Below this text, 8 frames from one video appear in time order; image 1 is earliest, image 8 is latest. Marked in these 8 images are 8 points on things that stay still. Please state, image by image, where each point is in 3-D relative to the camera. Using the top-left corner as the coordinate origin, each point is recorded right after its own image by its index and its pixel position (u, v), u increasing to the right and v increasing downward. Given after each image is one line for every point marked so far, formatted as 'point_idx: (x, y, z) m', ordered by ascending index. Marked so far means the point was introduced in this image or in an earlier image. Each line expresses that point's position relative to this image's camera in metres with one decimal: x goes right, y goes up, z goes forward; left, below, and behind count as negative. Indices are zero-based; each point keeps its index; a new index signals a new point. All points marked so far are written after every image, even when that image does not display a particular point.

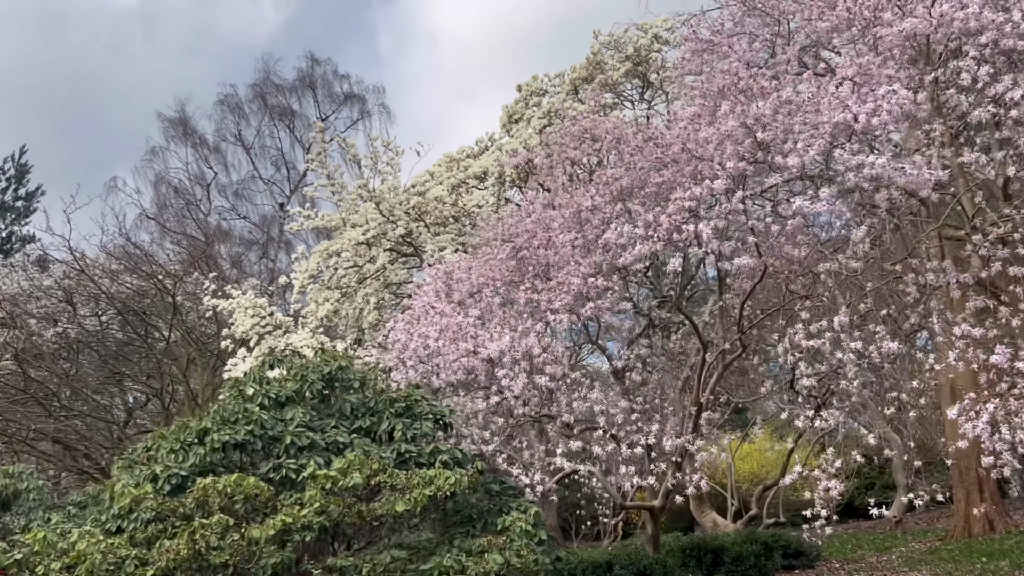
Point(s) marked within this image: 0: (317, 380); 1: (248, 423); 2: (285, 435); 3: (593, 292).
0: (-1.9, -0.9, +7.4) m
1: (-2.3, -1.2, +6.8) m
2: (-1.9, -1.3, +6.7) m
3: (+0.8, -0.1, +8.0) m
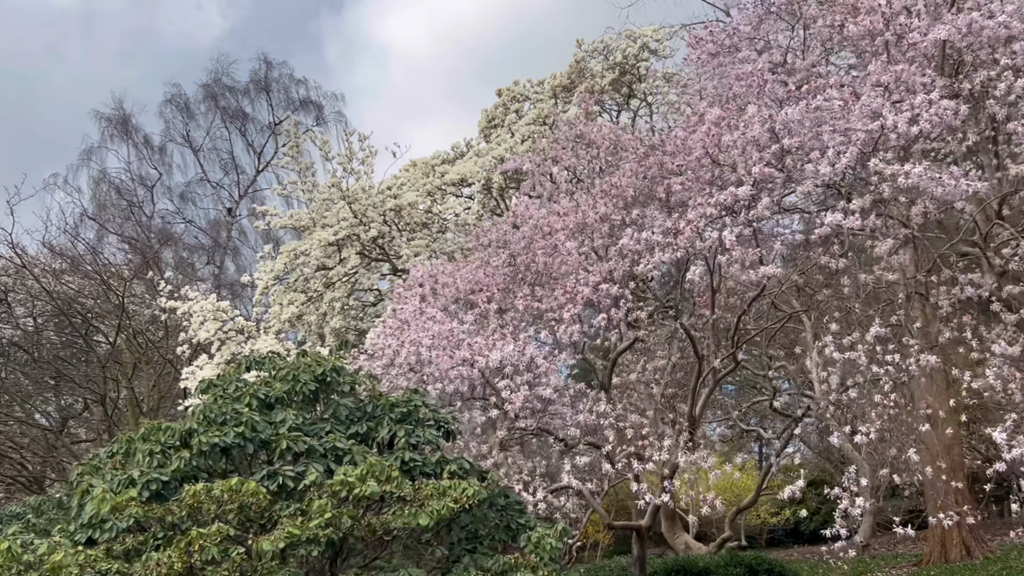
0: (-1.8, -0.8, +6.9) m
1: (-2.2, -1.1, +6.2) m
2: (-1.8, -1.2, +6.1) m
3: (+0.9, -0.1, +7.7) m
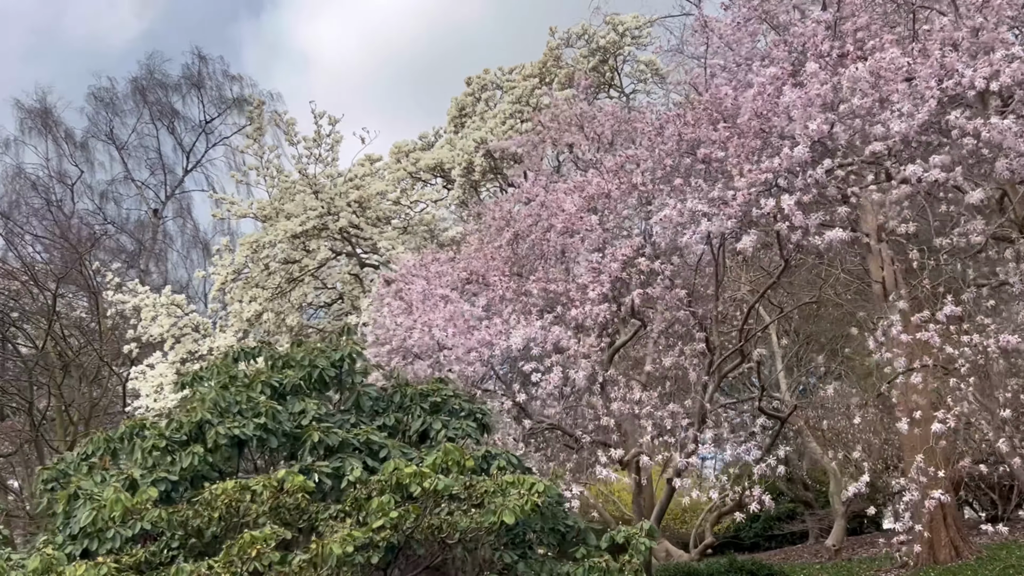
0: (-1.4, -0.6, +6.0) m
1: (-1.7, -0.9, +5.3) m
2: (-1.4, -1.0, +5.2) m
3: (+1.2, +0.1, +7.1) m
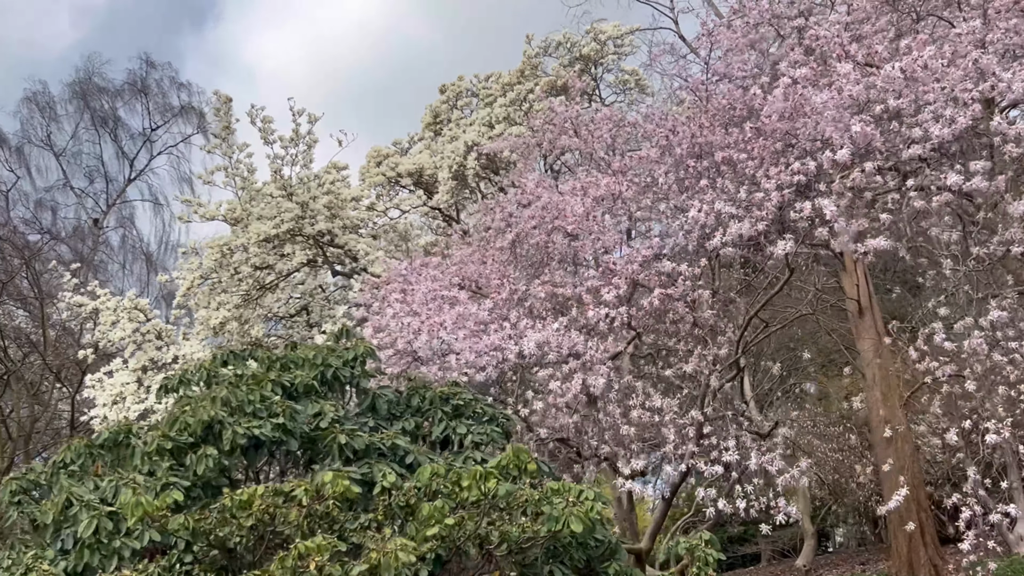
0: (-1.2, -0.6, +5.5) m
1: (-1.5, -0.8, +4.8) m
2: (-1.1, -0.9, +4.7) m
3: (+1.3, +0.1, +6.8) m
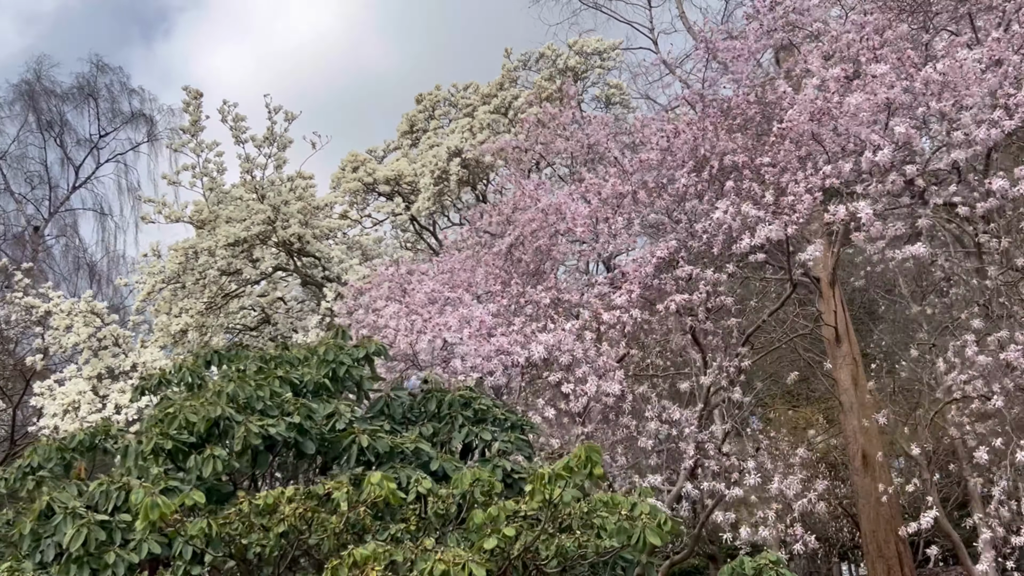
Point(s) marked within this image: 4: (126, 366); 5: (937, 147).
0: (-1.0, -0.5, +5.0) m
1: (-1.2, -0.7, +4.3) m
2: (-0.9, -0.8, +4.2) m
3: (+1.4, 0.0, +6.5) m
4: (-5.3, -1.1, +10.6) m
5: (+3.2, +1.1, +6.0) m
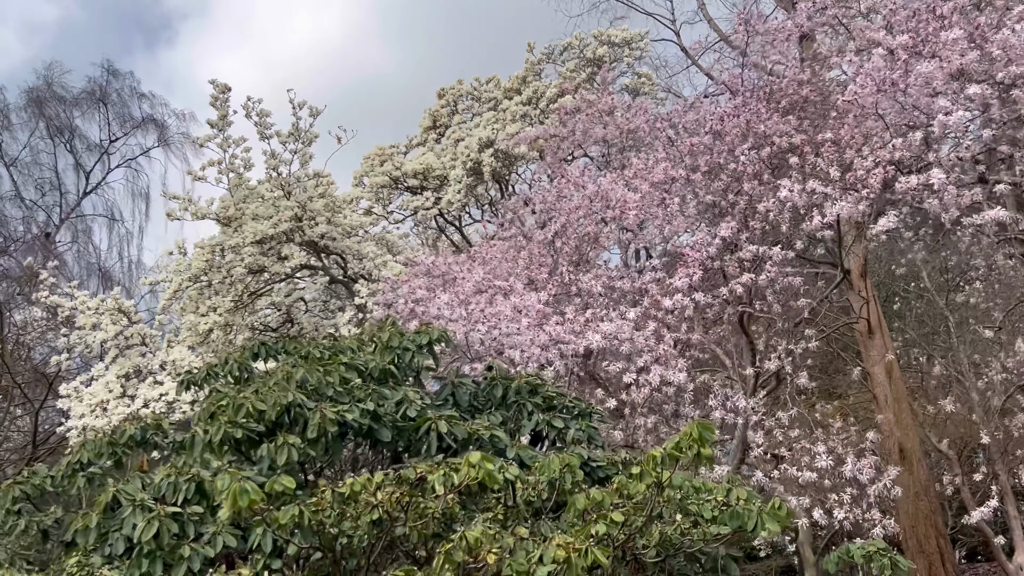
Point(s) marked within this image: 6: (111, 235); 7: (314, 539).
0: (-0.6, -0.4, +4.8) m
1: (-0.8, -0.6, +4.0) m
2: (-0.4, -0.7, +4.0) m
3: (+1.9, +0.2, +6.3) m
4: (-4.8, -1.0, +10.4) m
5: (+3.7, +1.2, +5.7) m
6: (-8.8, +1.1, +16.9) m
7: (-0.8, -1.0, +3.1) m
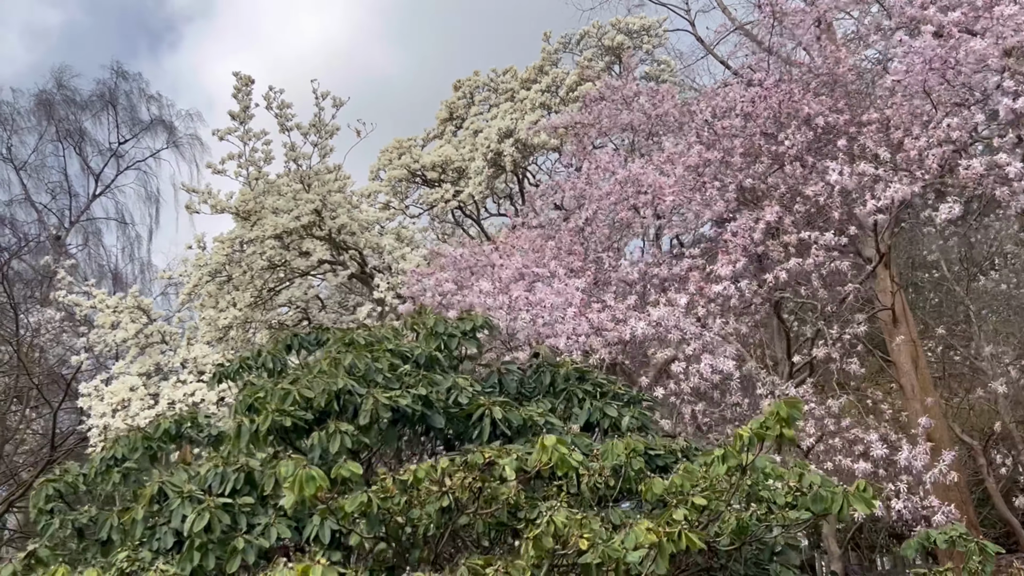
0: (-0.3, -0.3, +4.6) m
1: (-0.5, -0.5, +3.9) m
2: (-0.2, -0.6, +3.8) m
3: (+2.1, +0.3, +6.1) m
4: (-4.4, -1.0, +10.3) m
5: (+3.9, +1.4, +5.5) m
6: (-8.4, +1.1, +16.8) m
7: (-0.5, -0.9, +3.0) m
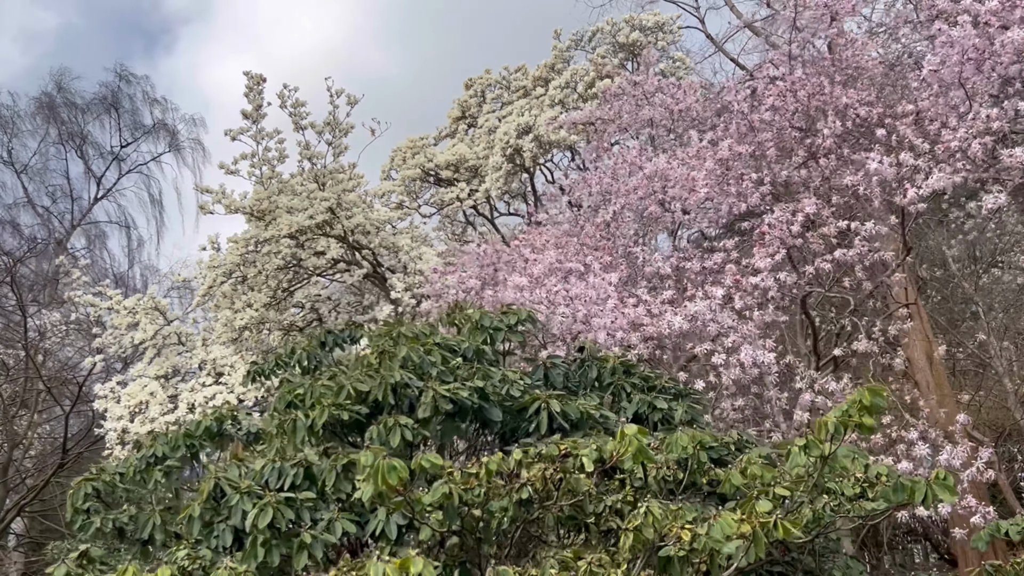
0: (0.0, -0.2, +4.6) m
1: (-0.2, -0.4, +3.8) m
2: (+0.1, -0.5, +3.8) m
3: (+2.4, +0.4, +6.0) m
4: (-4.2, -1.0, +10.2) m
5: (+4.2, +1.5, +5.5) m
6: (-8.2, +1.1, +16.7) m
7: (-0.2, -0.9, +2.9) m
